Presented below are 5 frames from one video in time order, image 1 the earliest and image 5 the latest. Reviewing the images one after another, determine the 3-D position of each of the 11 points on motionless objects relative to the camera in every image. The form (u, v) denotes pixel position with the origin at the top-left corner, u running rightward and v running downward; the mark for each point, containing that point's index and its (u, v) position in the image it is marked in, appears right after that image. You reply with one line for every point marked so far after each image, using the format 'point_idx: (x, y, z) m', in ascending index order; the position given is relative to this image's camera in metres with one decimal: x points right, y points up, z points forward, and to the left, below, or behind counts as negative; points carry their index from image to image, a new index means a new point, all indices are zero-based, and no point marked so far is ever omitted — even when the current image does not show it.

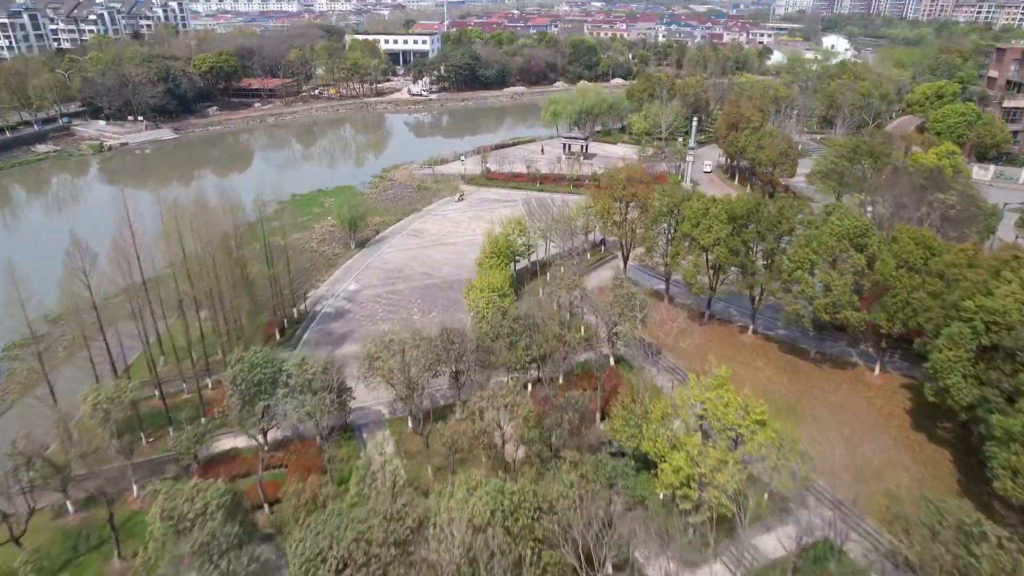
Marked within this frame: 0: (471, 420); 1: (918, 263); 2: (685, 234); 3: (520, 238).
0: (-0.7, -2.1, +10.8) m
1: (+7.9, +0.5, +13.1) m
2: (+4.1, +1.3, +15.9) m
3: (+0.2, +1.4, +19.2) m
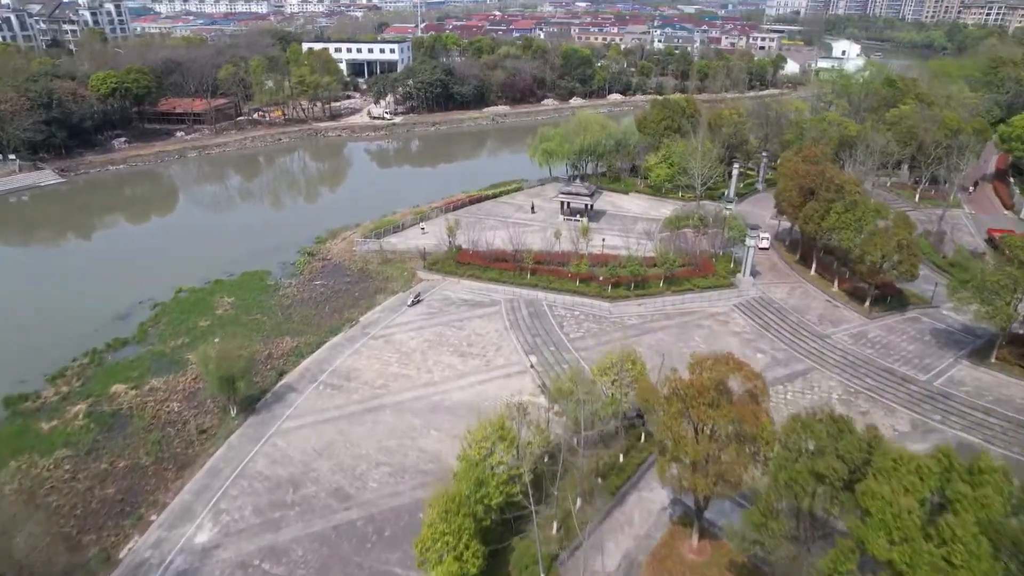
0: (-0.8, -6.1, +1.9) m
1: (+7.7, -3.5, +4.4) m
2: (+3.8, -2.7, +7.1) m
3: (-0.1, -2.6, +10.3) m
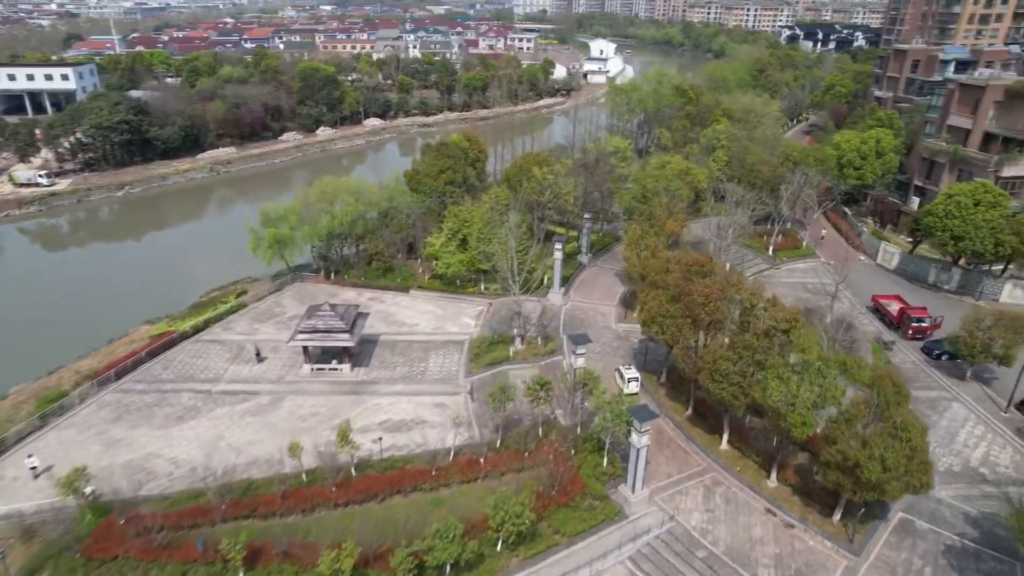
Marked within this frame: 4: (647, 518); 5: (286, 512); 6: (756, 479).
0: (+1.2, -10.4, -7.6) m
1: (+8.0, -6.6, -2.8) m
2: (+3.5, -6.5, -1.3) m
3: (-1.2, -7.0, +0.5) m
4: (+2.2, -3.7, +11.1) m
5: (-3.7, -3.7, +11.1) m
6: (+4.2, -3.3, +11.8) m
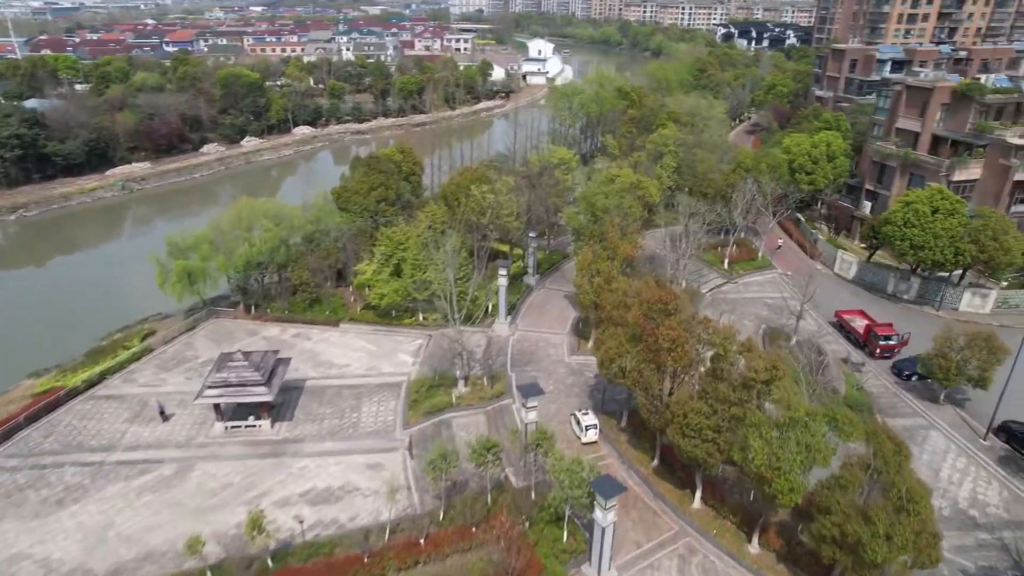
0: (+2.1, -11.1, -9.2) m
1: (+8.5, -7.1, -3.8) m
2: (+3.8, -7.1, -2.7) m
3: (-1.0, -7.8, -1.2) m
4: (+1.5, -4.4, +9.6) m
5: (-4.4, -4.6, +9.1) m
6: (+3.4, -3.9, +10.4) m
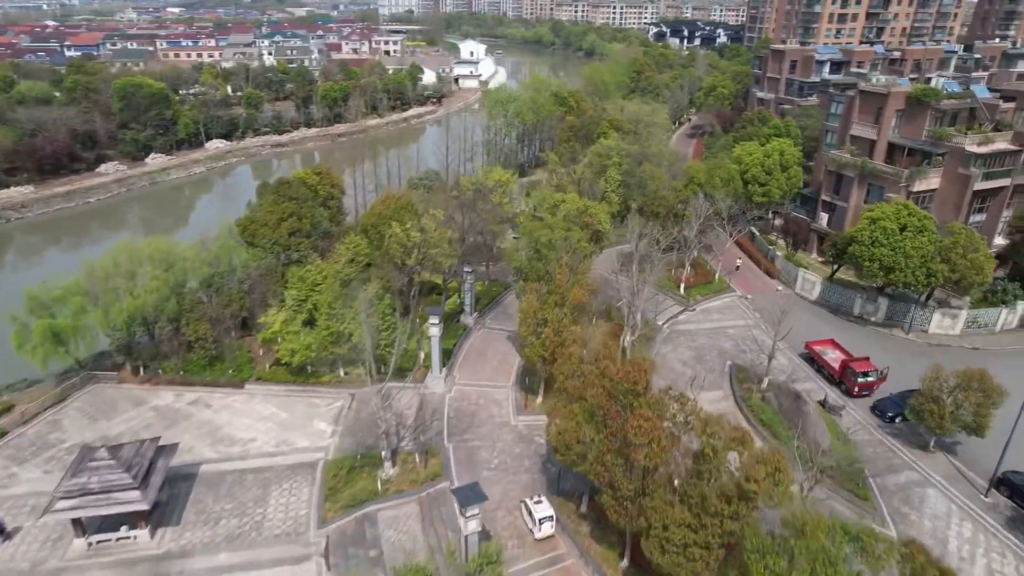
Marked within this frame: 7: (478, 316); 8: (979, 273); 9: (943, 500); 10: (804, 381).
0: (+3.4, -12.0, -11.2) m
1: (+9.1, -7.7, -5.3) m
2: (+4.3, -8.0, -4.6) m
3: (-0.5, -8.9, -3.6) m
4: (+0.8, -5.4, +7.4) m
5: (-4.9, -5.8, +6.4) m
6: (+2.7, -4.8, +8.4) m
7: (-0.9, -0.7, +17.5) m
8: (+11.3, +0.4, +16.2) m
9: (+7.5, -3.7, +11.8) m
10: (+6.5, -2.1, +15.2) m
